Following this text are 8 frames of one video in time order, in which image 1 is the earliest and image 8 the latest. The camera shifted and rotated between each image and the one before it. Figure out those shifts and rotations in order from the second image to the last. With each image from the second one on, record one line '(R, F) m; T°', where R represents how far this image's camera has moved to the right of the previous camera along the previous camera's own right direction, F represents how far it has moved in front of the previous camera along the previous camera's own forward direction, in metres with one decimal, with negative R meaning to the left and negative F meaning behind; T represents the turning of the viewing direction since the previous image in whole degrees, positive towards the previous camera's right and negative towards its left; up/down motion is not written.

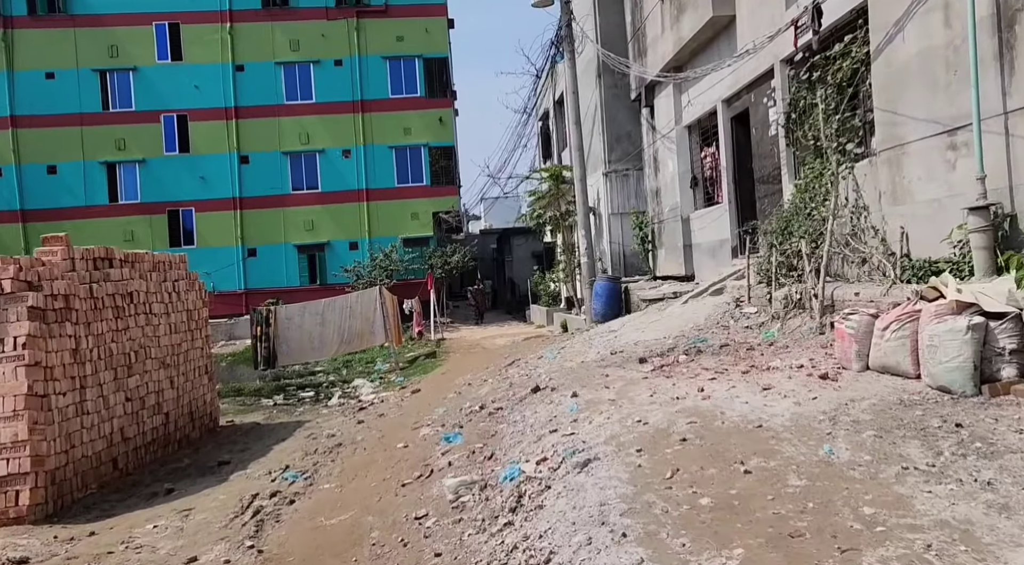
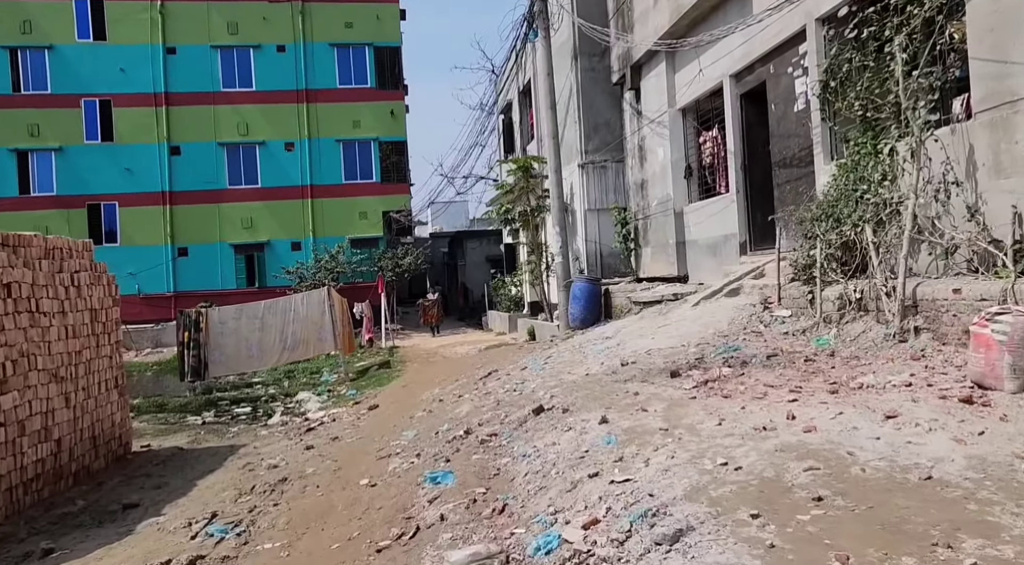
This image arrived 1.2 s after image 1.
(-0.4, +1.8) m; +4°
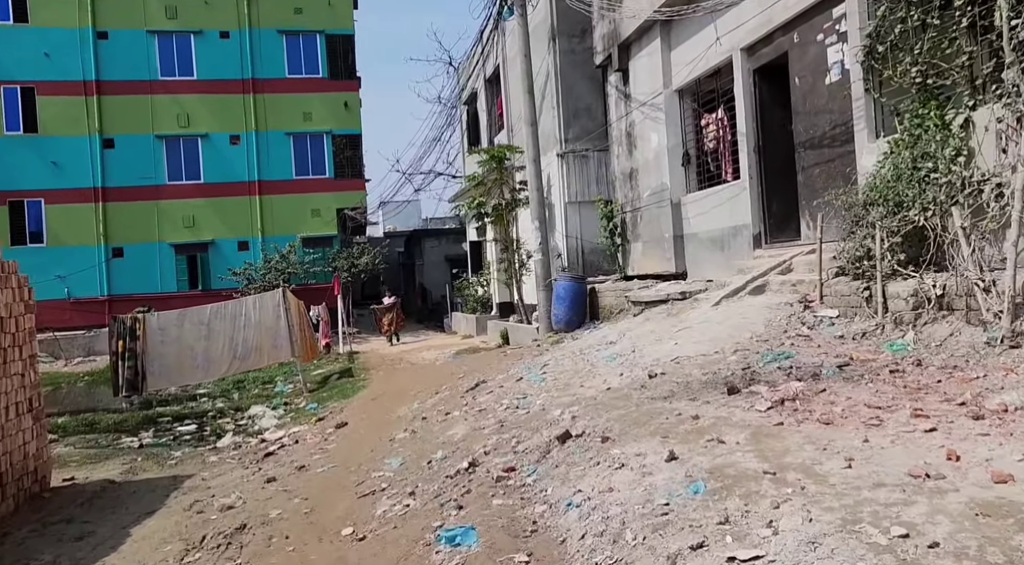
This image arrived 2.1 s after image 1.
(-0.5, +1.3) m; +4°
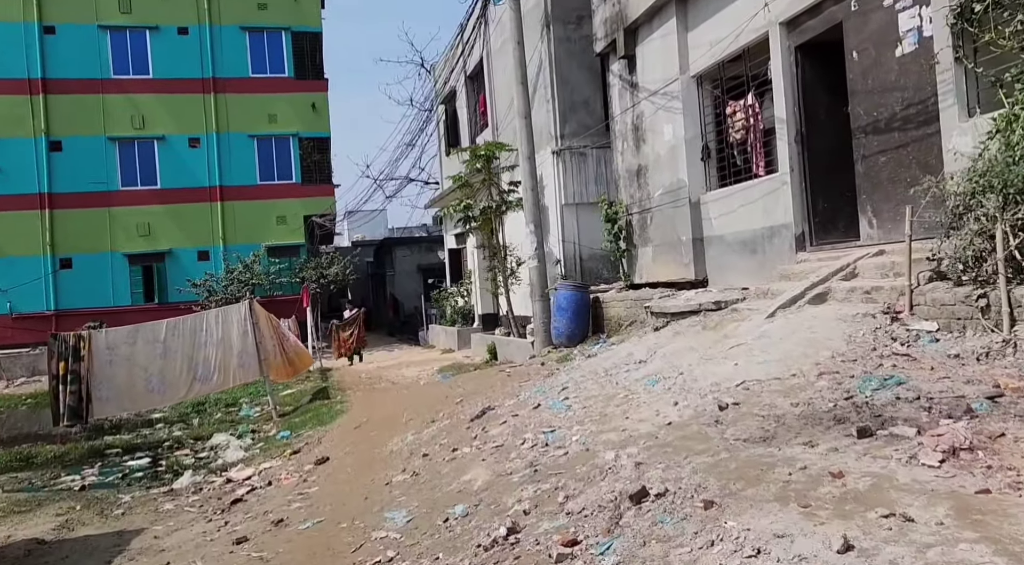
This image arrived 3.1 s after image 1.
(-0.5, +1.4) m; +2°
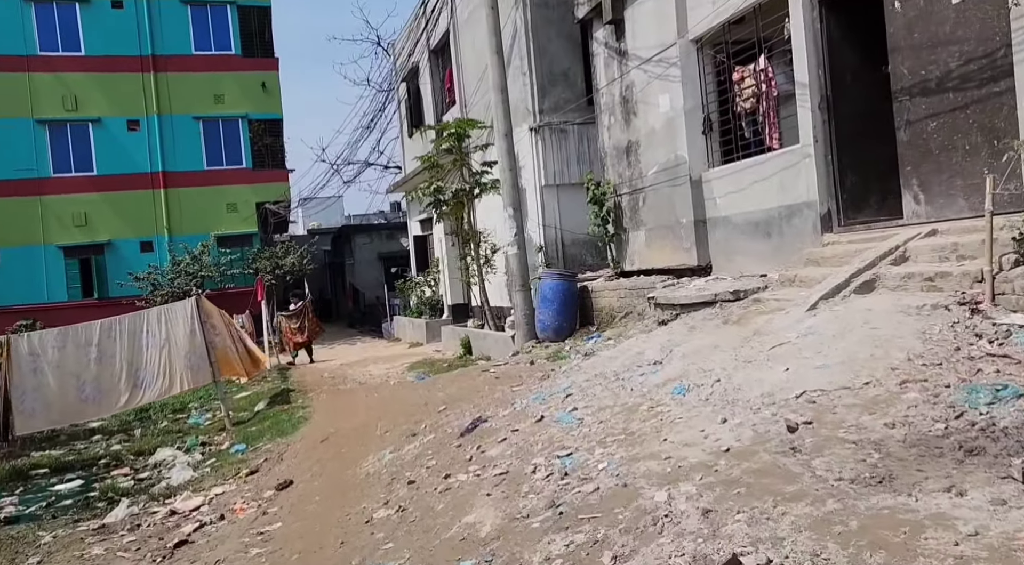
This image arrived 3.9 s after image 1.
(-0.3, +1.1) m; +3°
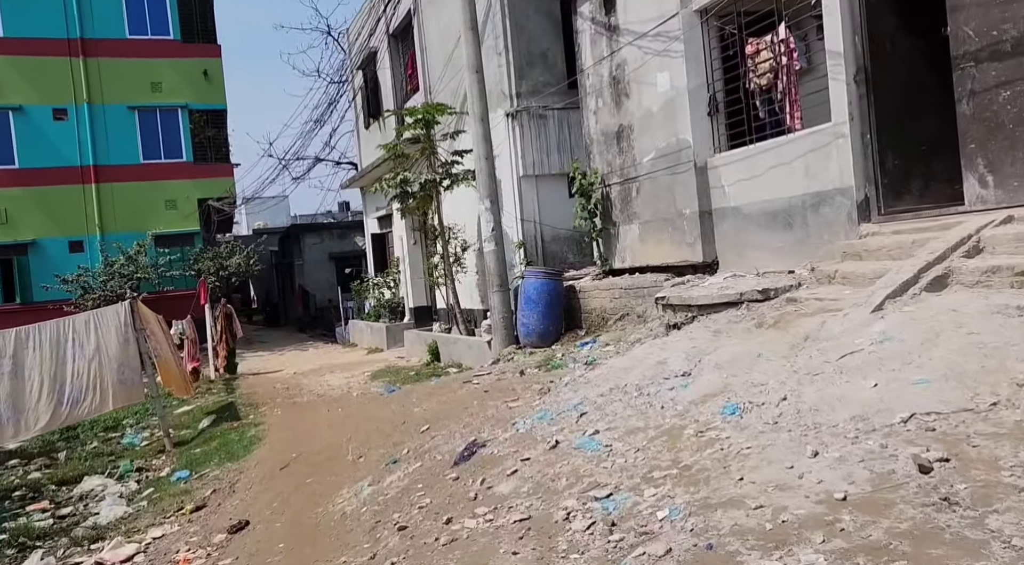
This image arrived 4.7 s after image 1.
(-0.4, +1.1) m; +4°
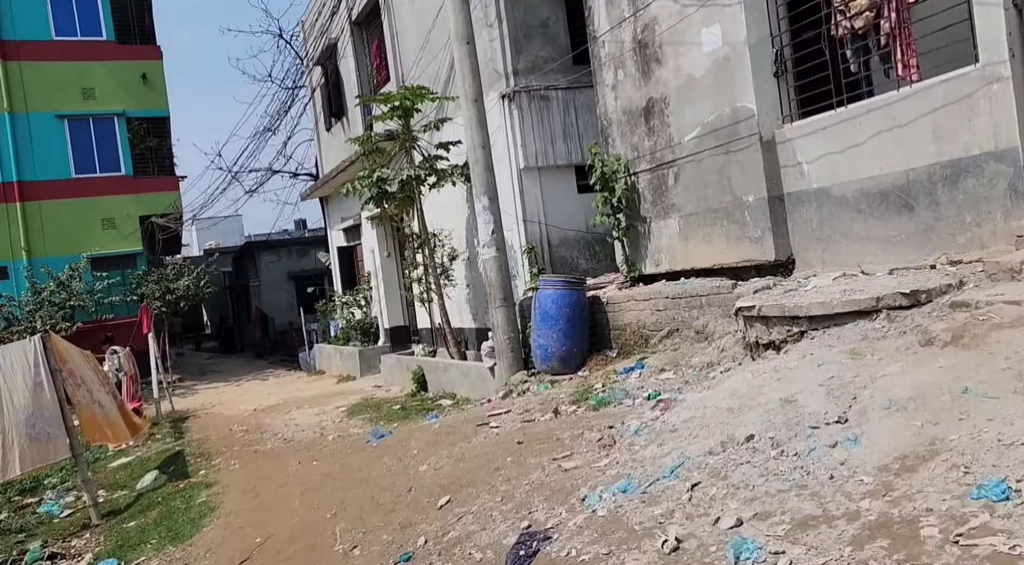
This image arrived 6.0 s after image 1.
(-0.5, +1.9) m; +3°
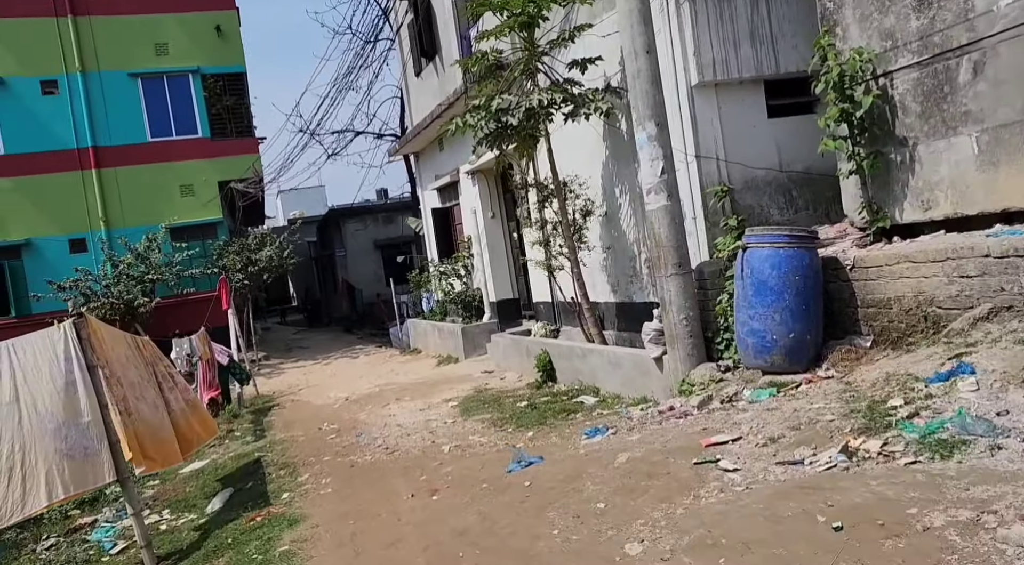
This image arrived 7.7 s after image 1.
(-0.8, +2.6) m; -6°
